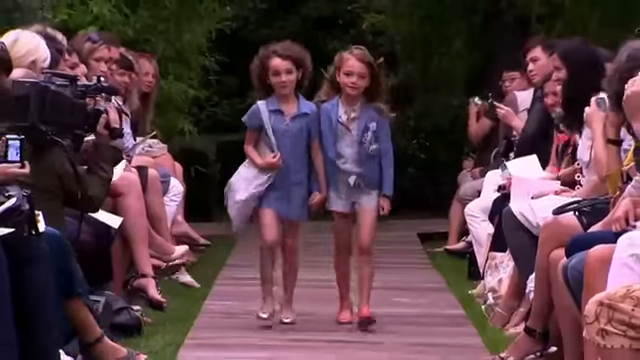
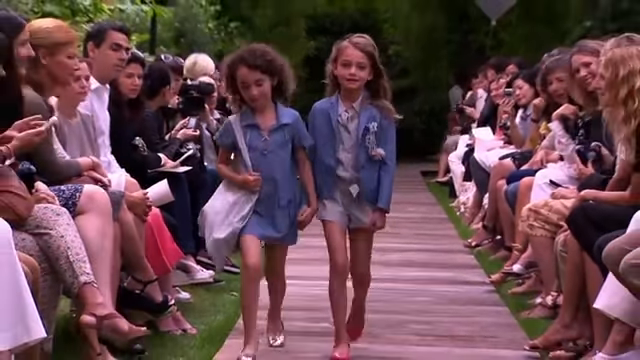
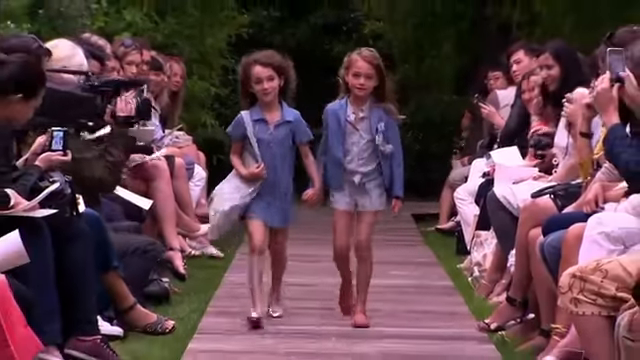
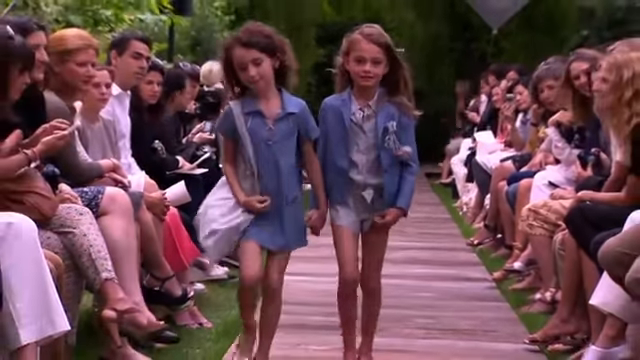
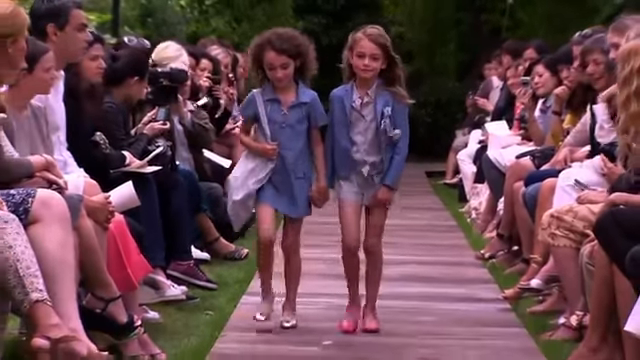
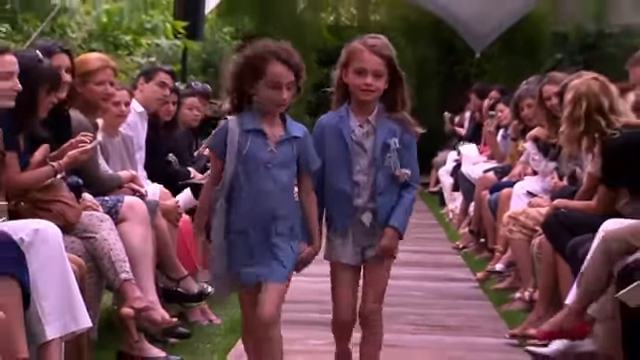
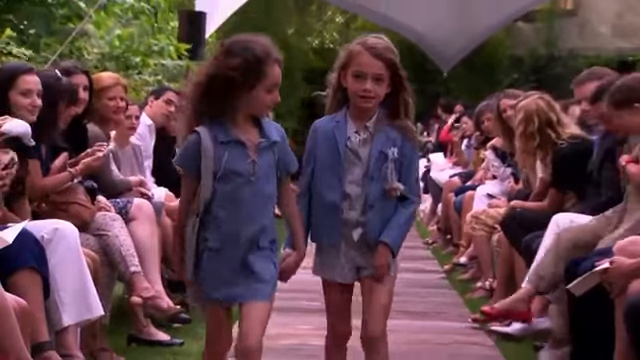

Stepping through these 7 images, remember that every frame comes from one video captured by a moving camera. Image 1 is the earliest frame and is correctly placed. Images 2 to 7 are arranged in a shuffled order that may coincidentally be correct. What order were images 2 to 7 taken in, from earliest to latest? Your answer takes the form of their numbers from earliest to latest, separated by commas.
3, 5, 2, 4, 6, 7
